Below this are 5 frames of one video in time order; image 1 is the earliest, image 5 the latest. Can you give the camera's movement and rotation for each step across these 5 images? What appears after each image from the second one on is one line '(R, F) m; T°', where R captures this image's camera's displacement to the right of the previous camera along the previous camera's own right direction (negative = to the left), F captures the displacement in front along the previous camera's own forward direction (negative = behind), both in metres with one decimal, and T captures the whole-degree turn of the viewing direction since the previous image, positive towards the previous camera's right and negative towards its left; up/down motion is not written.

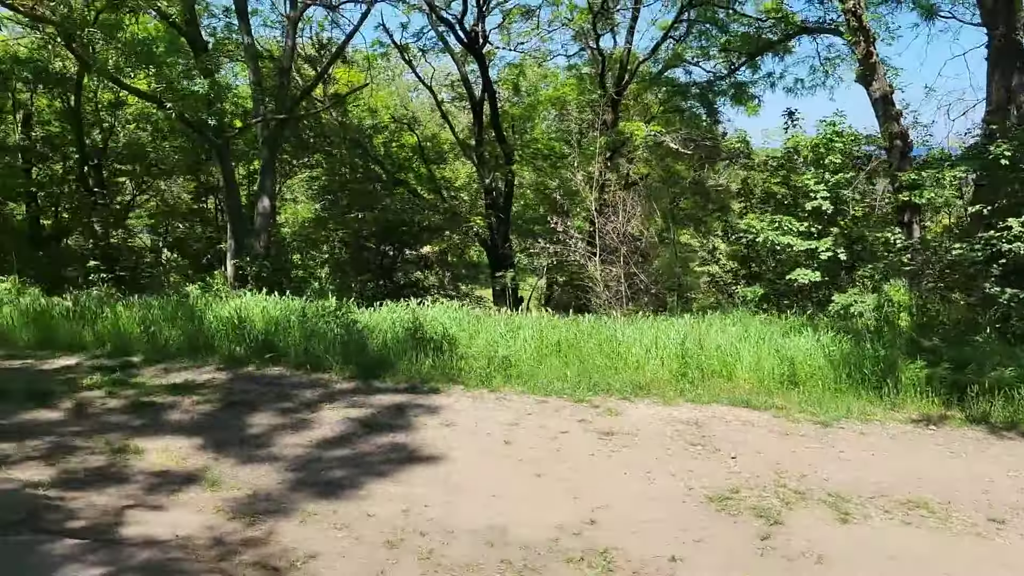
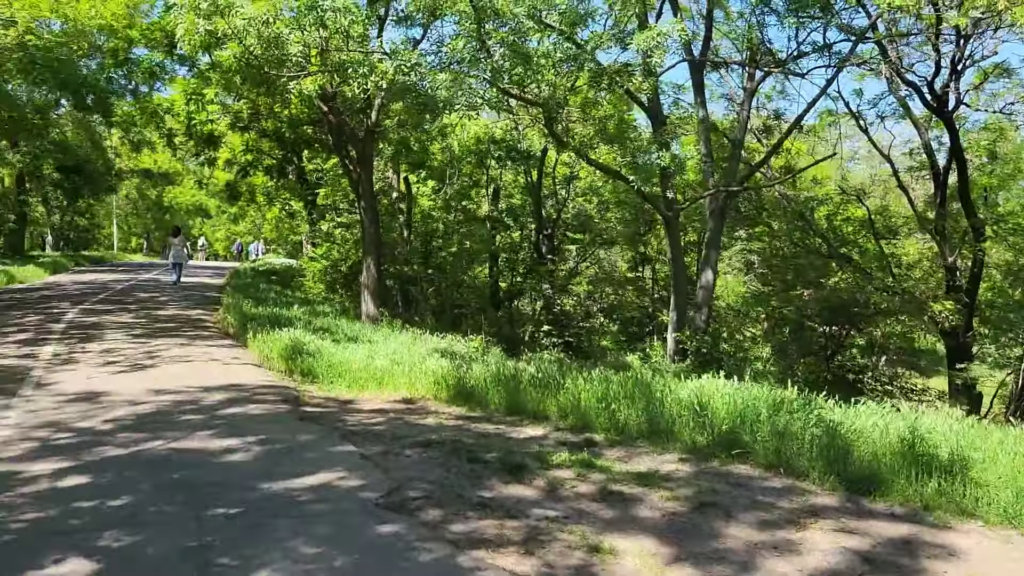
(-0.6, +0.5) m; -27°
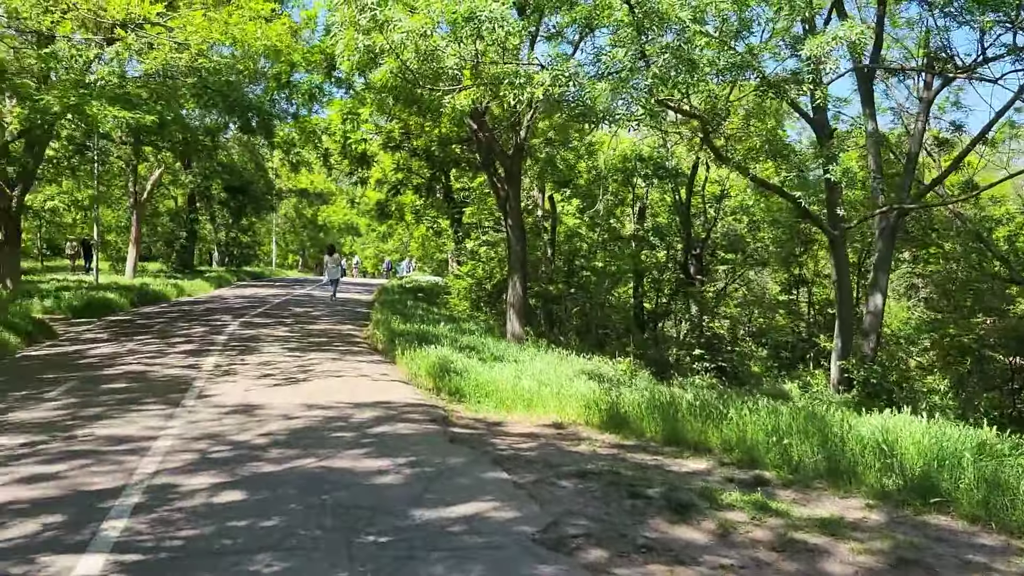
(-0.2, +0.4) m; -9°
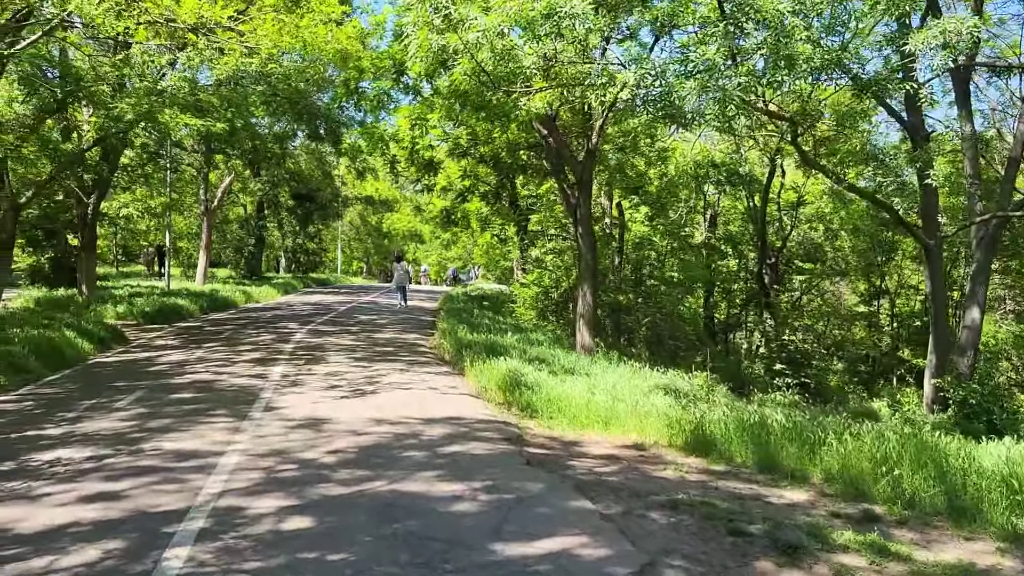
(-0.2, +0.4) m; -4°
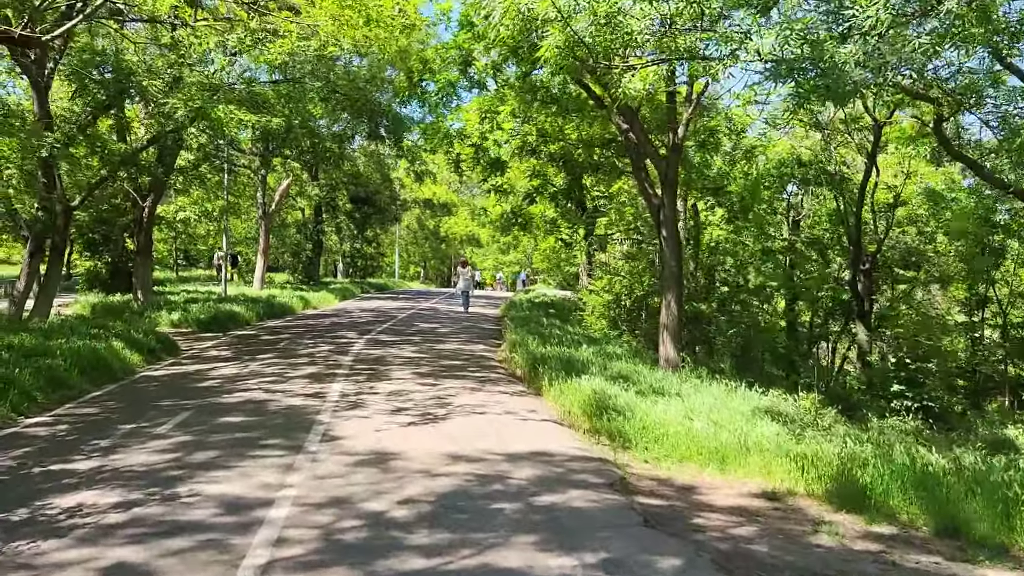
(-0.4, +1.2) m; -4°
